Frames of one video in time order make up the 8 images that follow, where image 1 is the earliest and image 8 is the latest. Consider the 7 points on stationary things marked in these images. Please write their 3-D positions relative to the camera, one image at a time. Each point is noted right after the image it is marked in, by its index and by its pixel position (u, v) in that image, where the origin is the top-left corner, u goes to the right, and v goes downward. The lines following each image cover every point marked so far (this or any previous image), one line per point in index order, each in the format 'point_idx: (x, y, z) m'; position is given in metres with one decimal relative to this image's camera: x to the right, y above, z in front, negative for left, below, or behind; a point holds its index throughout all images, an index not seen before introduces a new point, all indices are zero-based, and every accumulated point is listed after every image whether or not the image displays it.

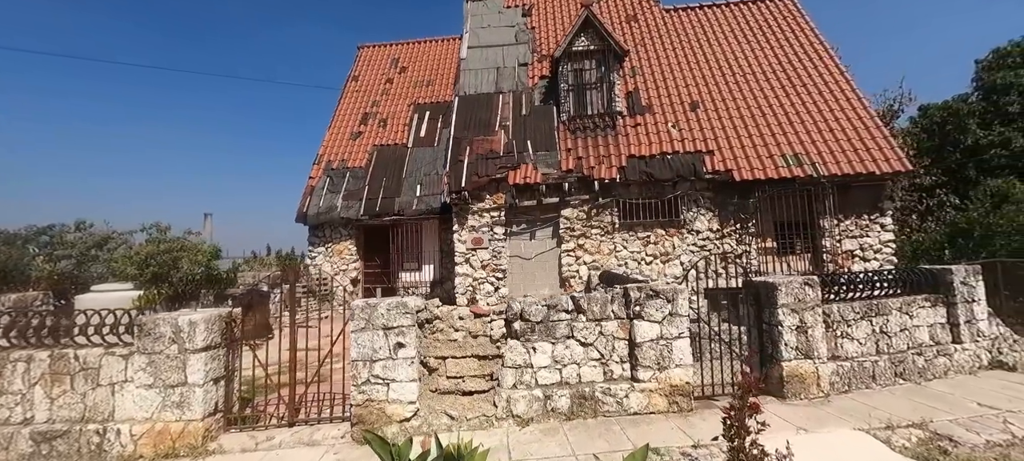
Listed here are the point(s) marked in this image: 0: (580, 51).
0: (+1.4, +3.7, +10.0) m
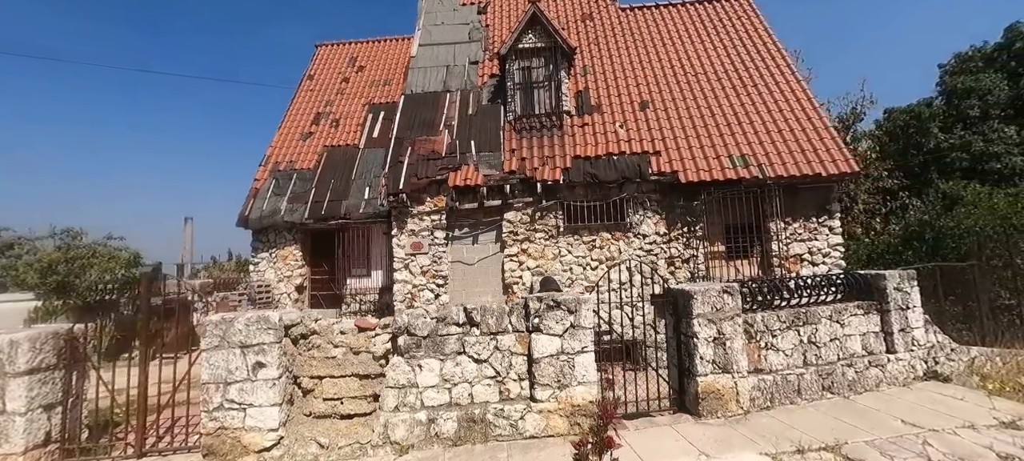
0: (+0.3, +3.6, +9.6) m
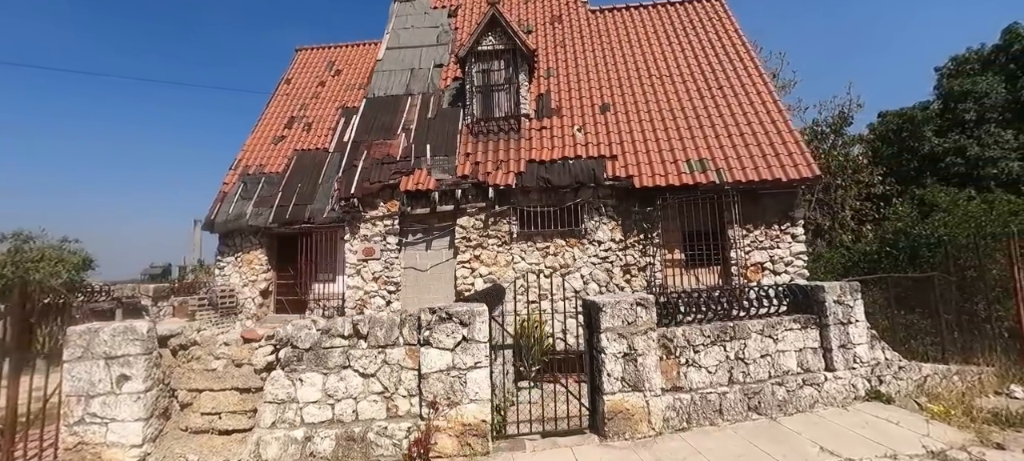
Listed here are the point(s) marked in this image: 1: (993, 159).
0: (-0.5, +3.5, +9.4) m
1: (+11.8, +1.8, +12.0) m
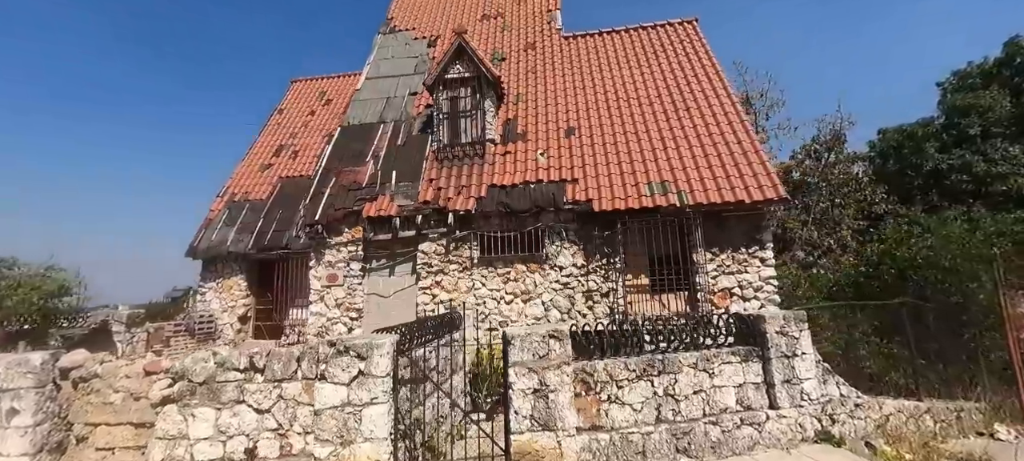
0: (-1.1, +3.0, +9.5) m
1: (+11.3, +1.3, +11.4) m
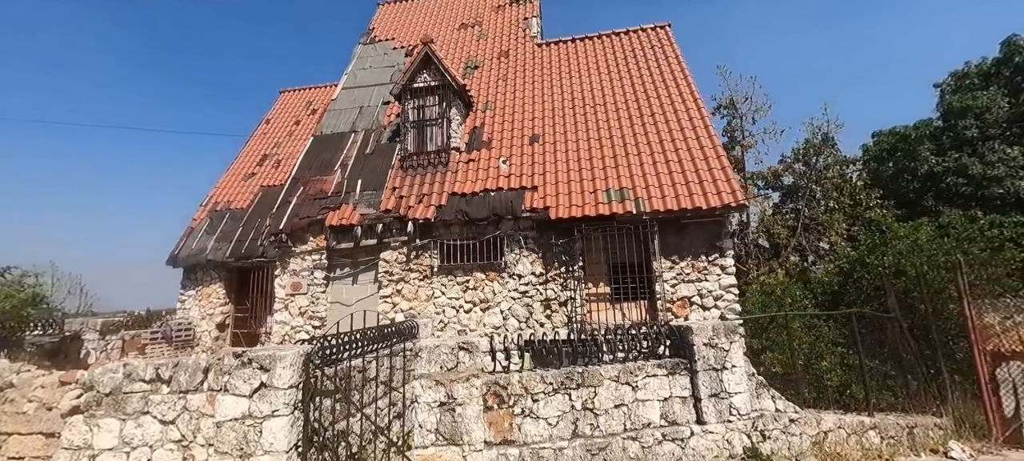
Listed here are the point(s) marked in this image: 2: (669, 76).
0: (-1.7, +2.8, +9.5) m
1: (+10.8, +1.2, +10.9) m
2: (+3.0, +3.0, +9.4) m
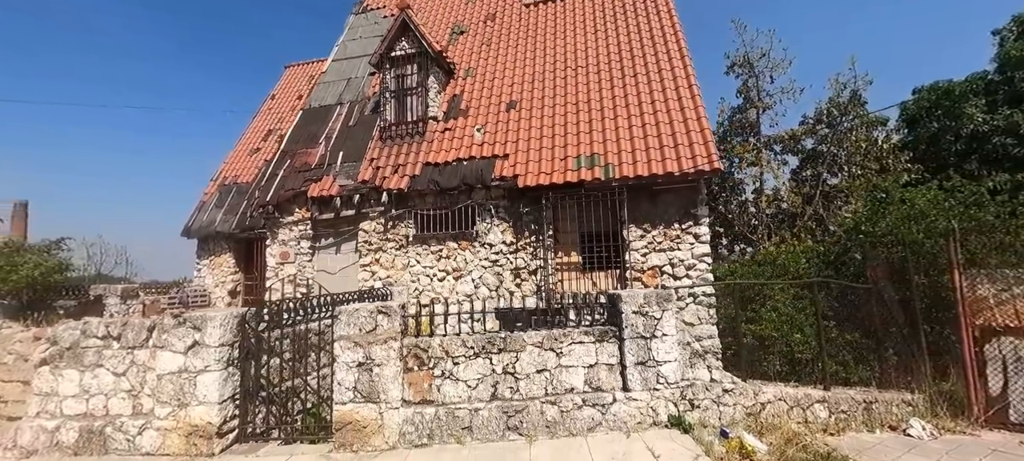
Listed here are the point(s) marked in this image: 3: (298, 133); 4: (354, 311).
0: (-2.0, +3.4, +9.5) m
1: (+10.6, +1.8, +9.9) m
2: (+2.7, +3.6, +8.9) m
3: (-4.3, +2.0, +10.0) m
4: (-1.4, -0.7, +4.5) m
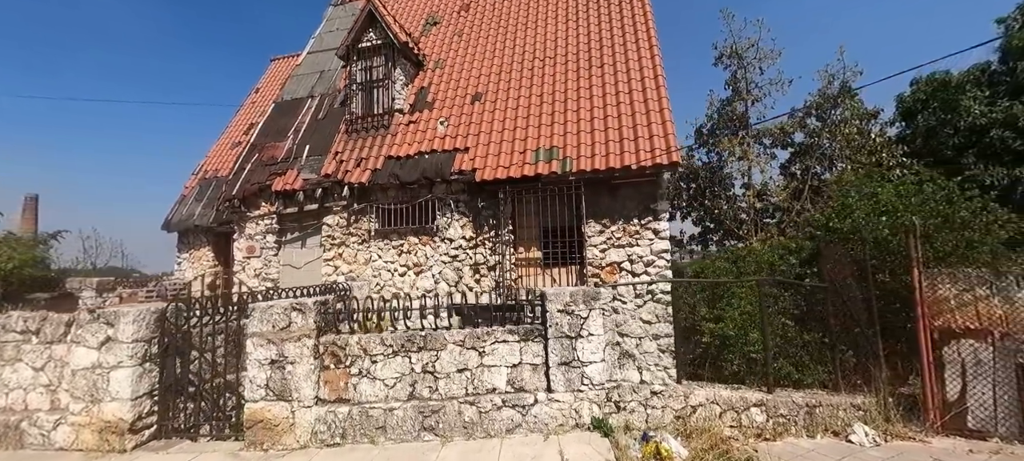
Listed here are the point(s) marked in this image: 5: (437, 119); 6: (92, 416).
0: (-2.6, +3.5, +9.4) m
1: (+10.0, +1.9, +9.4) m
2: (+2.1, +3.6, +8.7) m
3: (-4.9, +2.1, +10.0) m
4: (-2.2, -0.7, +4.4) m
5: (-1.2, +1.9, +8.5) m
6: (-3.7, -1.6, +4.3) m
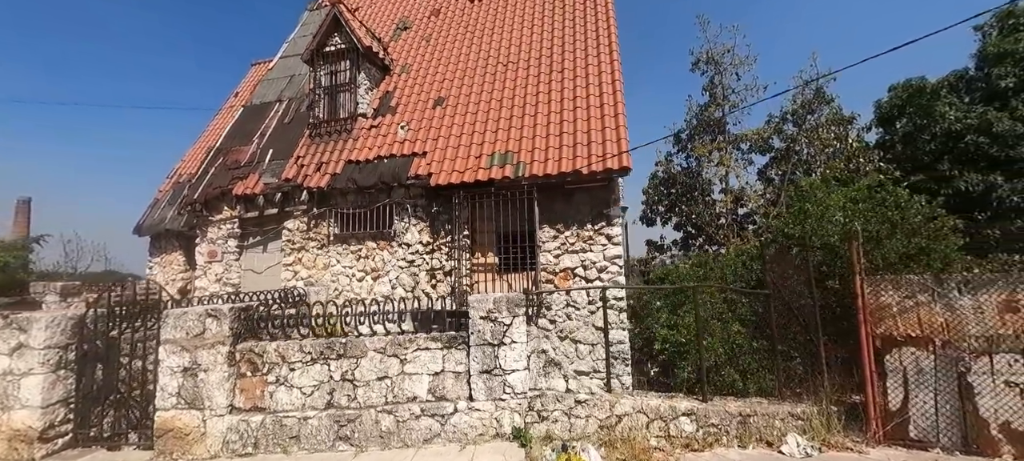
0: (-3.3, +3.4, +9.4) m
1: (+9.3, +1.8, +9.3) m
2: (+1.4, +3.5, +8.6) m
3: (-5.6, +2.0, +9.9) m
4: (-2.9, -0.7, +4.3) m
5: (-1.9, +1.8, +8.5) m
6: (-4.4, -1.7, +4.3) m
